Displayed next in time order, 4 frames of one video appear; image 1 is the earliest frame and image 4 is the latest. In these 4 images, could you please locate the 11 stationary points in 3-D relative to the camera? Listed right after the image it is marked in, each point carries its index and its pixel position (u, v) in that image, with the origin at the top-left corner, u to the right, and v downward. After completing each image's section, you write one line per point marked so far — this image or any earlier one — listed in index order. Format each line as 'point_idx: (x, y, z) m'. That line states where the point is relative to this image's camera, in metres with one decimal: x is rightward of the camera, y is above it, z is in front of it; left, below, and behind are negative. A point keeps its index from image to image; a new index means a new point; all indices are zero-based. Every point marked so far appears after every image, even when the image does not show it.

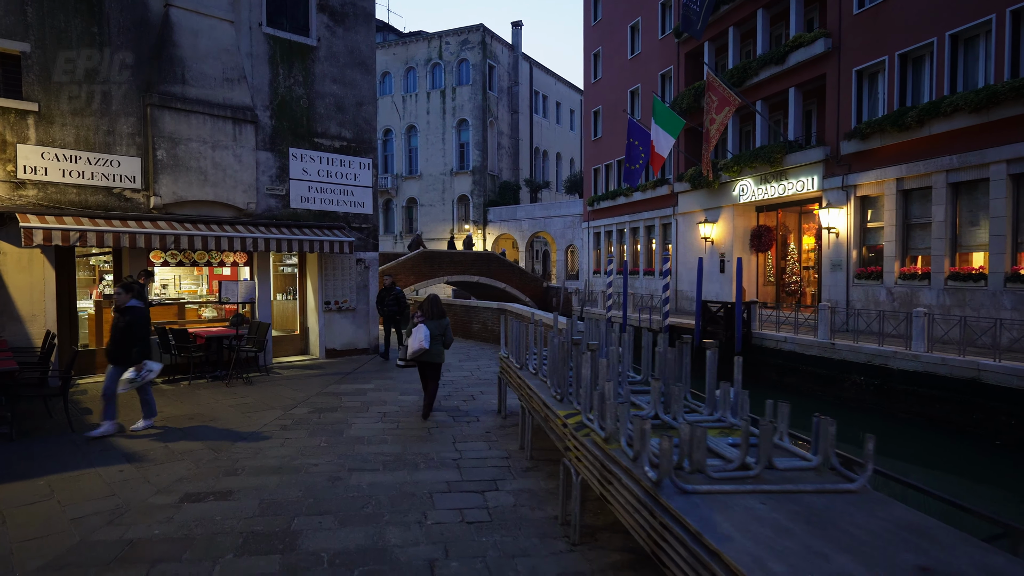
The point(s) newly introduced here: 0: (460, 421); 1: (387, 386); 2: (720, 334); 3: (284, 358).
0: (-0.7, -1.9, +8.2) m
1: (-2.2, -1.8, +10.5) m
2: (+7.0, -1.5, +19.9) m
3: (-5.2, -1.6, +13.6) m
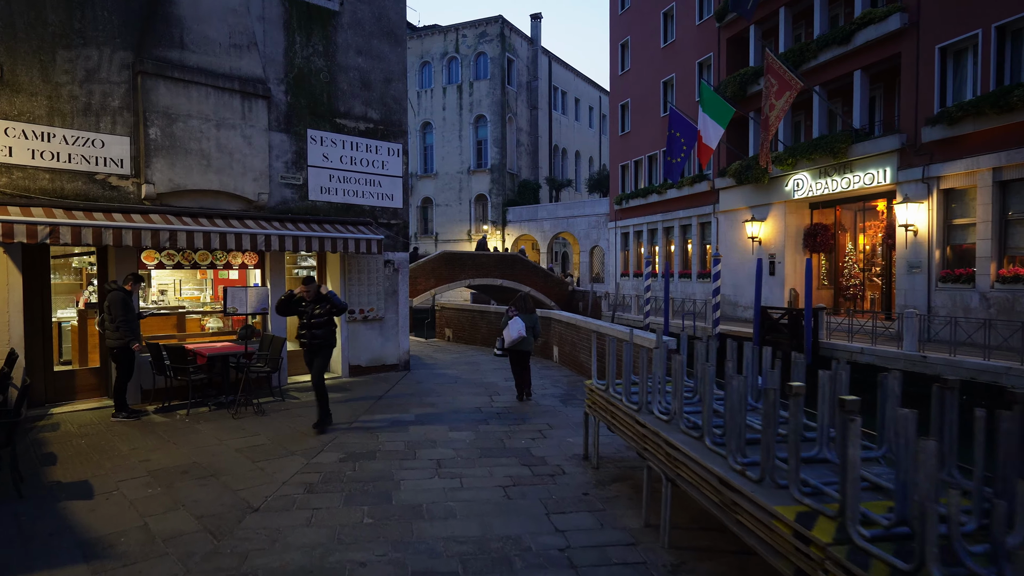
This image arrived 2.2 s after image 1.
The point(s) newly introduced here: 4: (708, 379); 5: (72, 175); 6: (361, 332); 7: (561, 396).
0: (+0.3, -1.9, +6.2) m
1: (-1.2, -1.9, +8.5) m
2: (+8.1, -1.7, +17.8) m
3: (-4.1, -1.7, +11.6) m
4: (+1.4, -0.6, +4.2) m
5: (-6.4, +1.6, +8.6) m
6: (-3.1, -0.9, +12.0) m
7: (+0.8, -1.8, +10.3) m
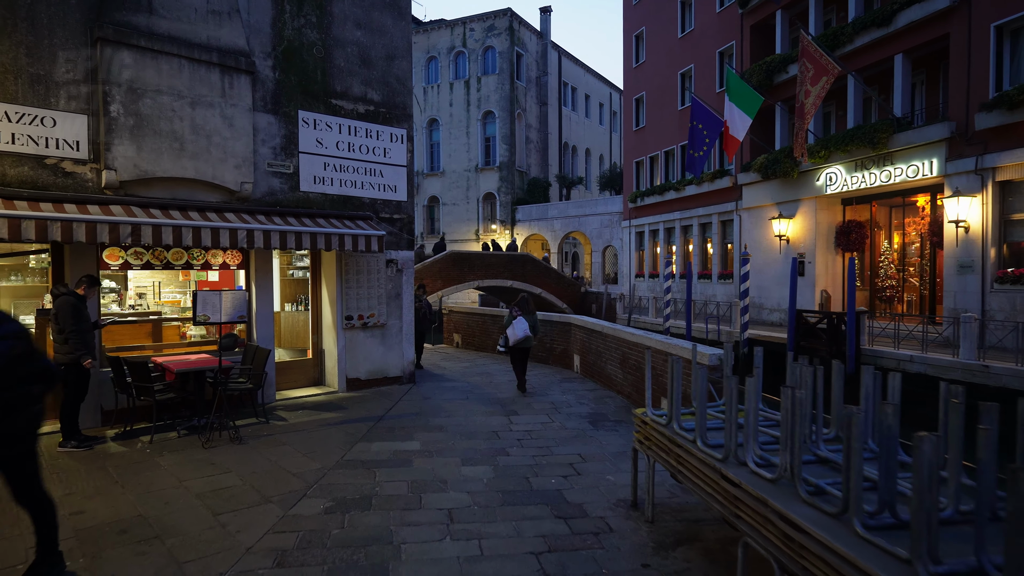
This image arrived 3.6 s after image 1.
0: (+0.6, -2.0, +4.8) m
1: (-0.9, -1.9, +7.1) m
2: (+8.5, -1.7, +16.3) m
3: (-3.8, -1.8, +10.2) m
4: (+1.6, -0.7, +2.8) m
5: (-6.1, +1.6, +7.3) m
6: (-2.7, -0.9, +10.7) m
7: (+1.1, -1.9, +8.9) m
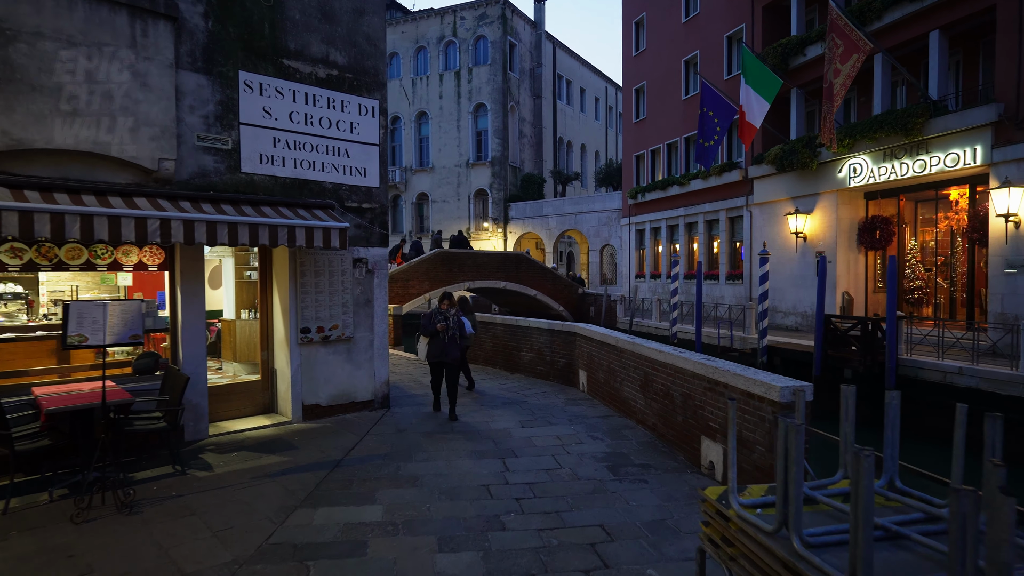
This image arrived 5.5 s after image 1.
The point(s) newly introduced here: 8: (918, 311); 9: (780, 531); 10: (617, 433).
0: (+0.6, -2.0, +2.9) m
1: (-0.9, -2.0, +5.2) m
2: (+8.4, -1.8, +14.5) m
3: (-3.8, -1.9, +8.3) m
4: (+1.7, -0.7, +0.9) m
5: (-6.1, +1.5, +5.3) m
6: (-2.8, -1.0, +8.7) m
7: (+1.1, -2.0, +6.9) m
8: (+12.7, -0.7, +18.6) m
9: (+1.3, -1.2, +2.8) m
10: (+1.4, -1.9, +7.9) m
